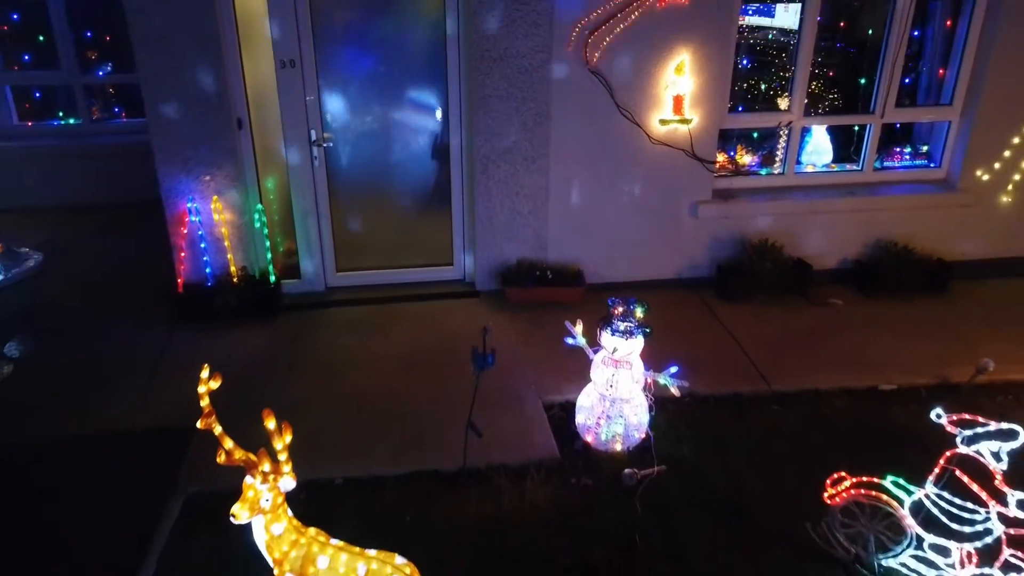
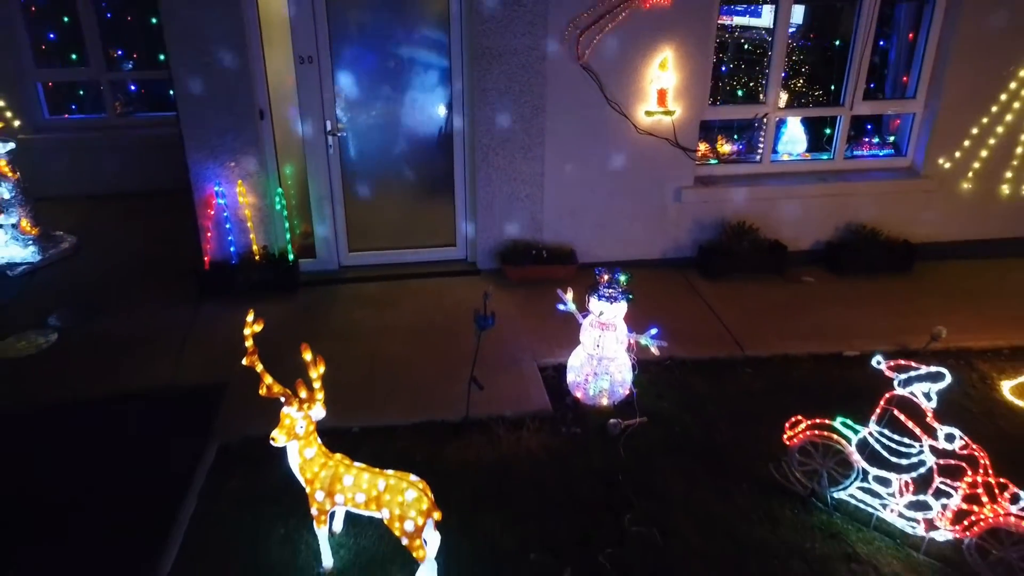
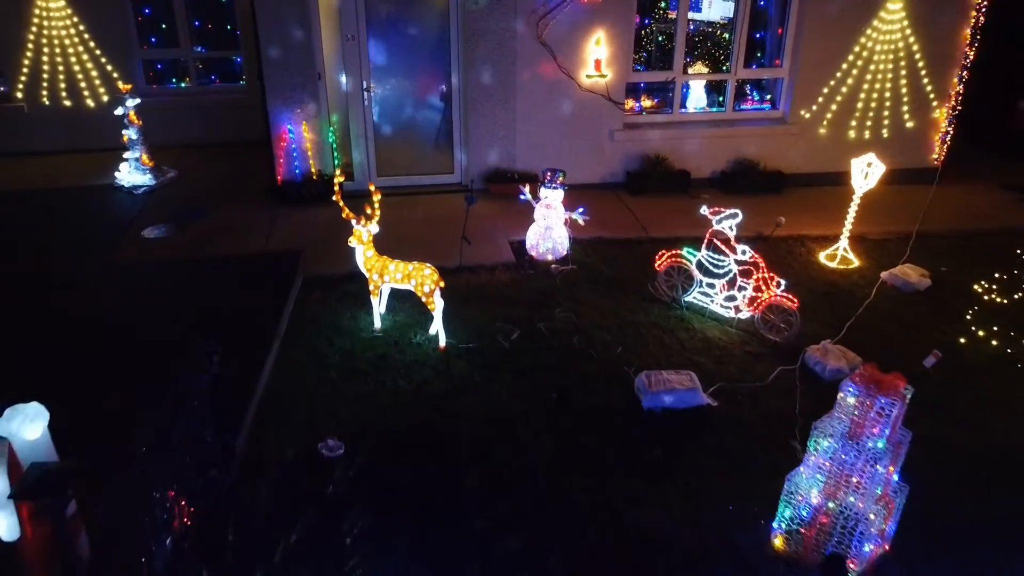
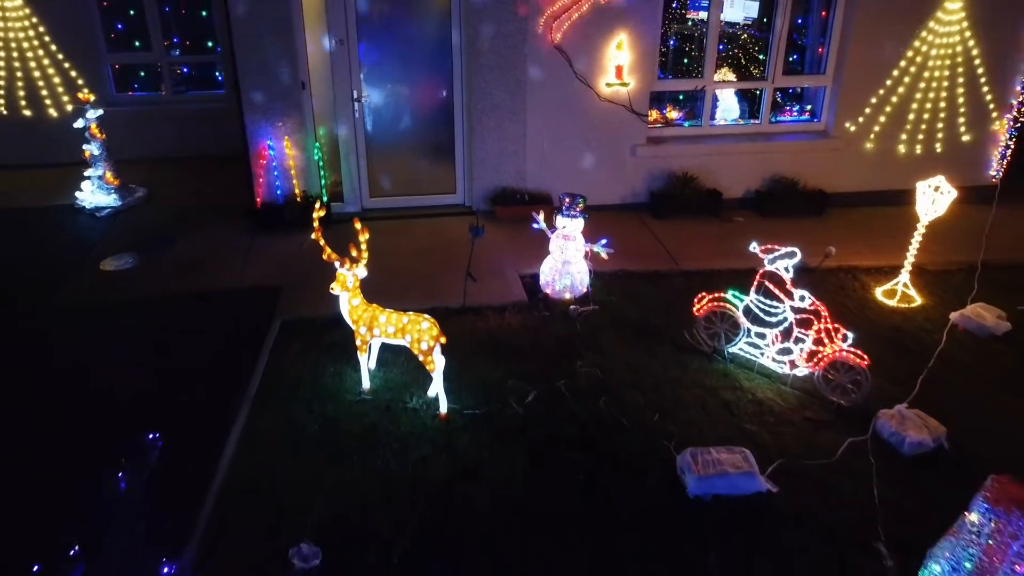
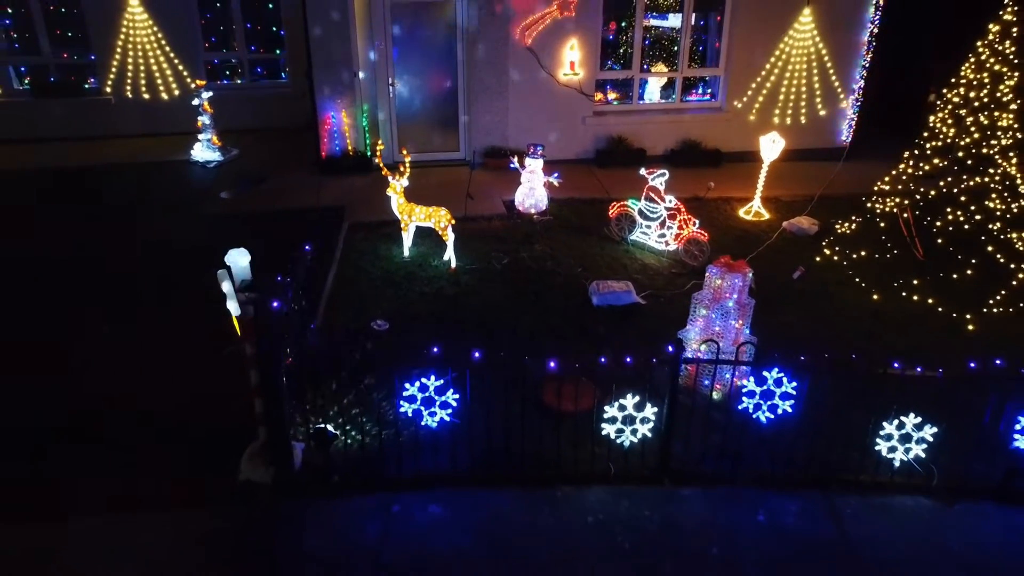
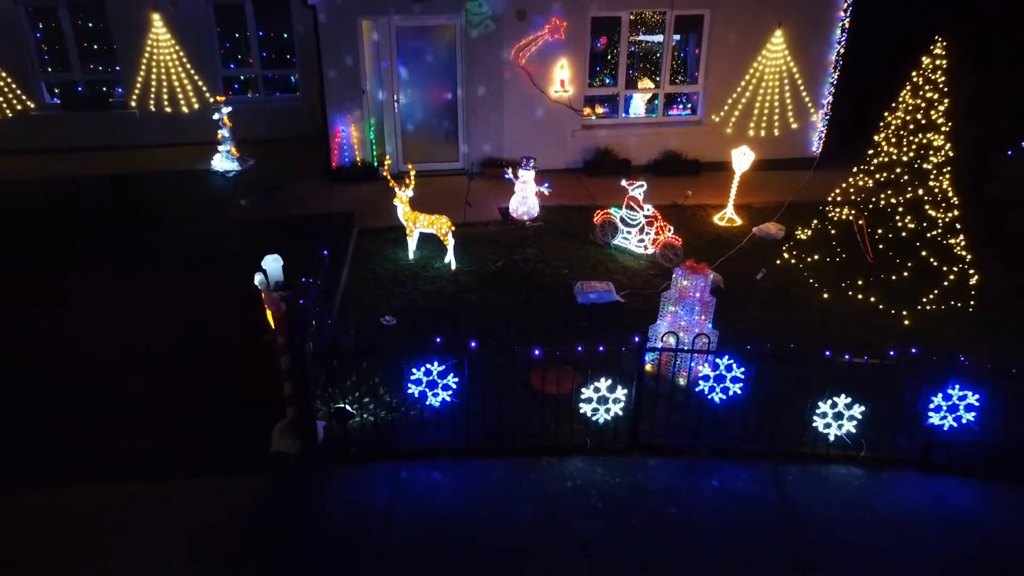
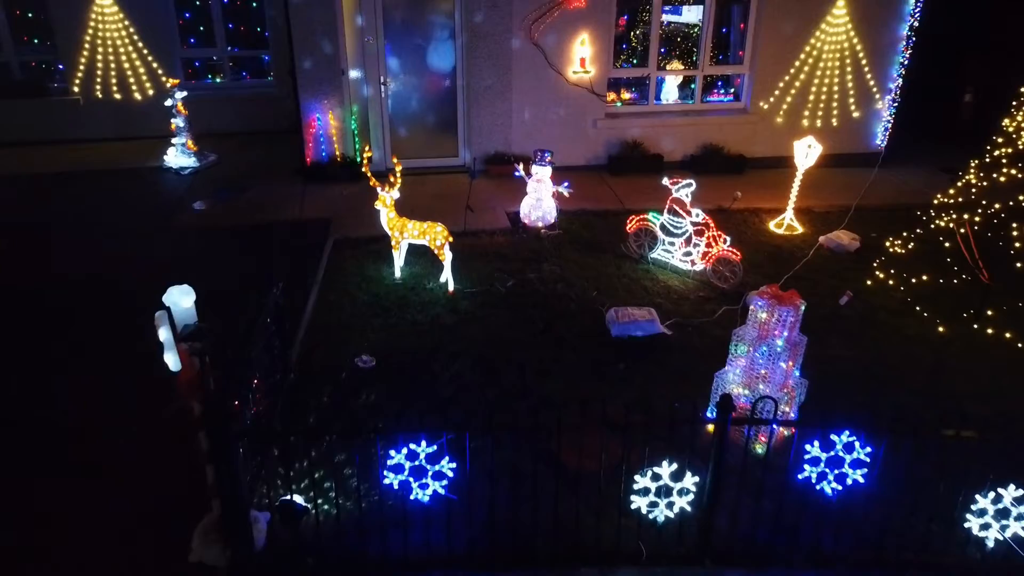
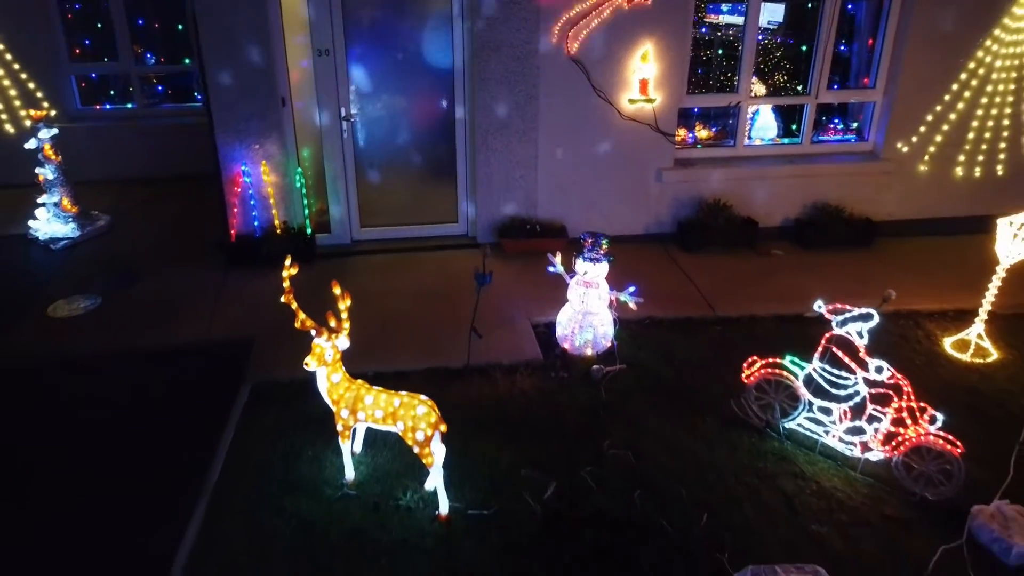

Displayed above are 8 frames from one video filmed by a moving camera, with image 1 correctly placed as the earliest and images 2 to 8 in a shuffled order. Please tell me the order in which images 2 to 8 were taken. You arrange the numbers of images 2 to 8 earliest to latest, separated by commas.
2, 8, 4, 3, 7, 5, 6
